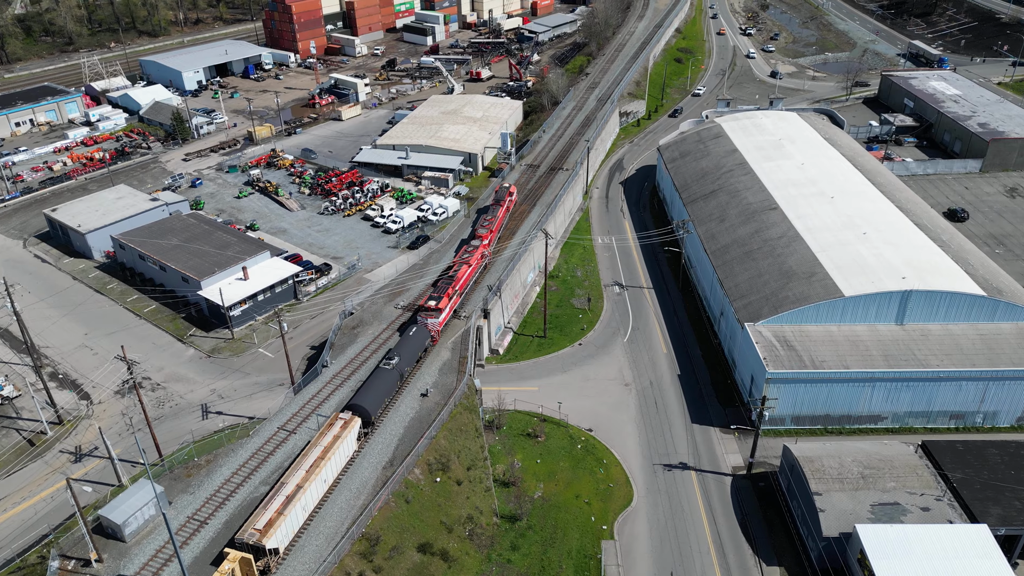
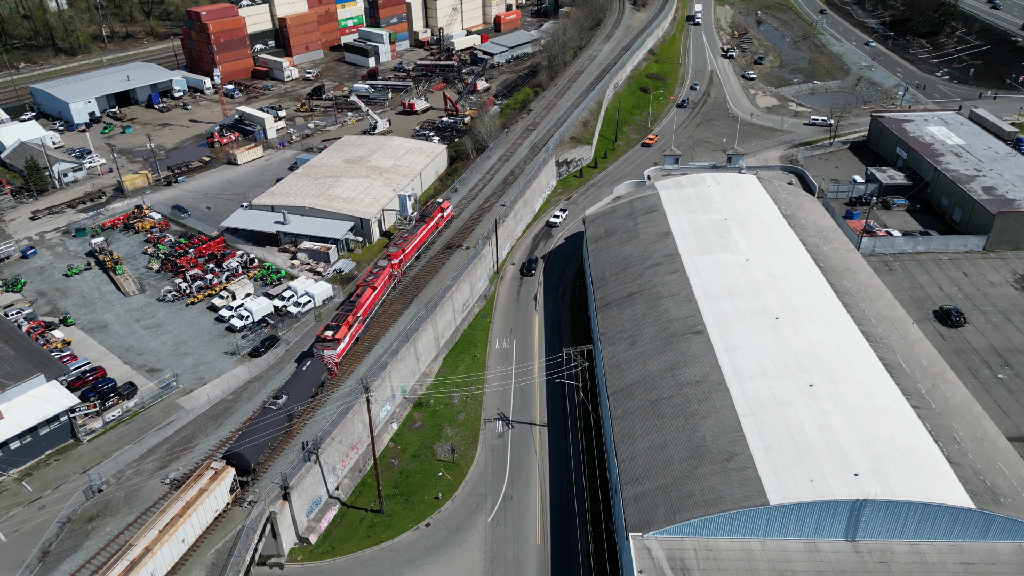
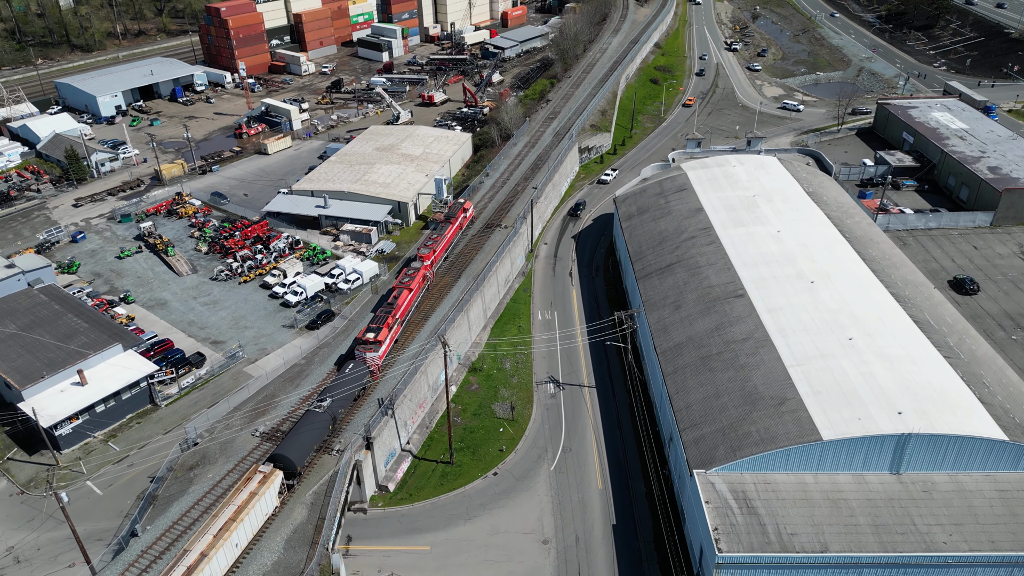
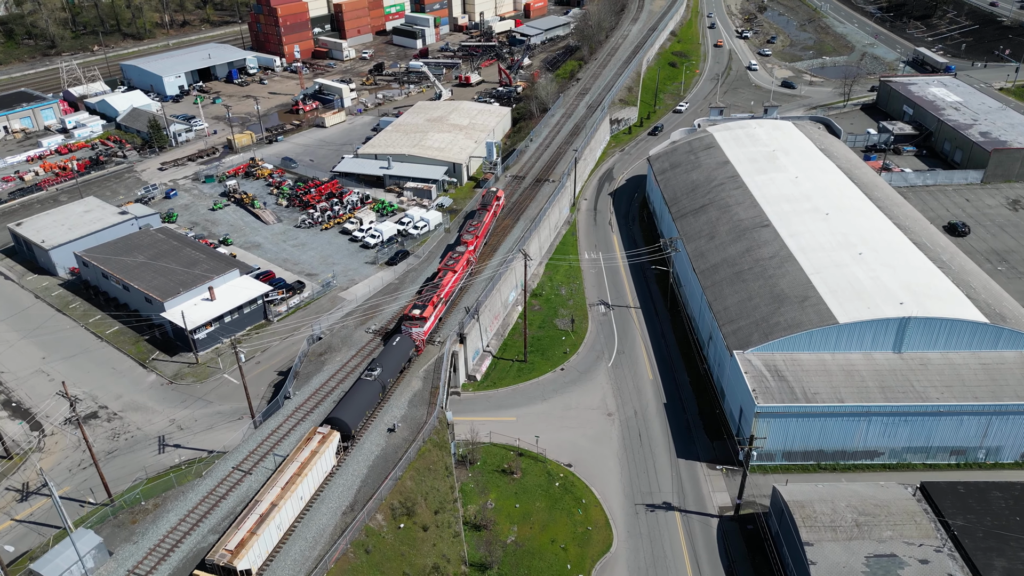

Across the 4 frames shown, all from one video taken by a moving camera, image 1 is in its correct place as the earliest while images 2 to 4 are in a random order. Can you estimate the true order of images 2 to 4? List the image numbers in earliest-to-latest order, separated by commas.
4, 3, 2
